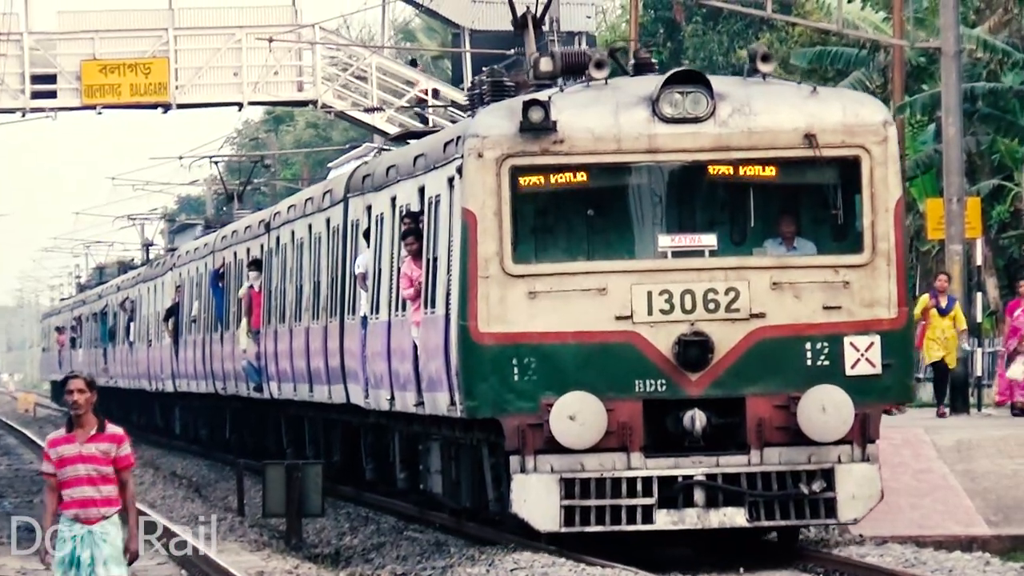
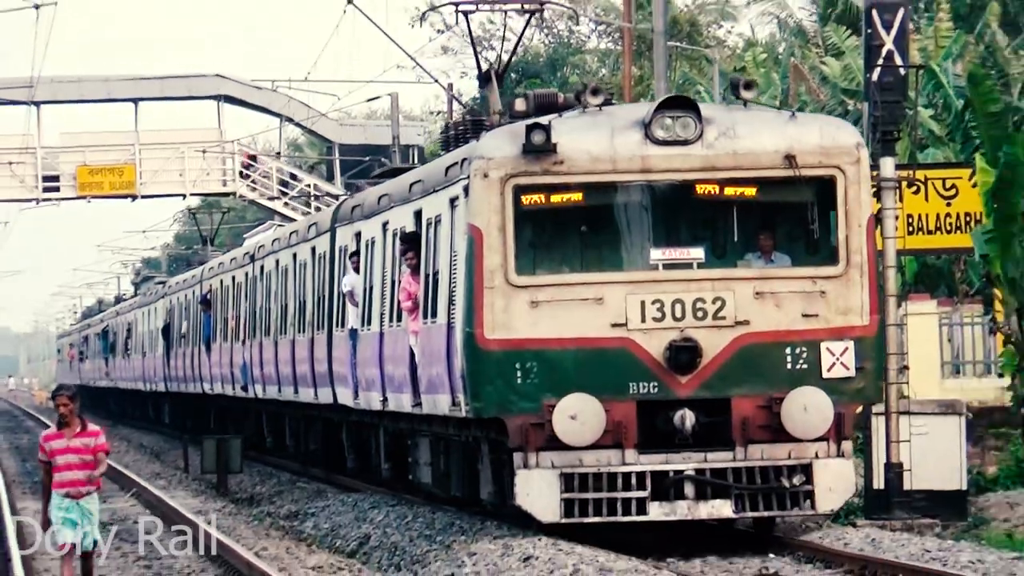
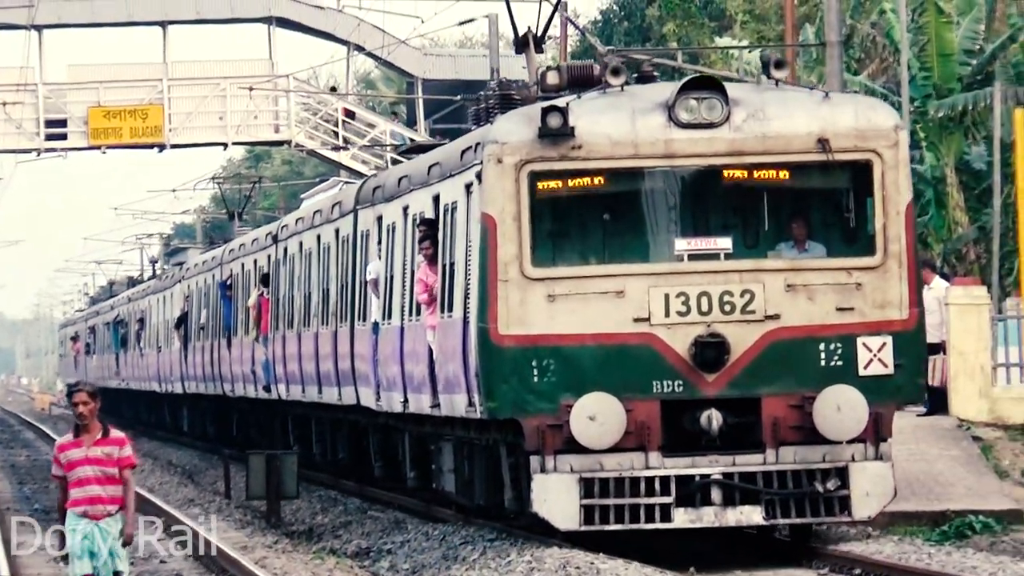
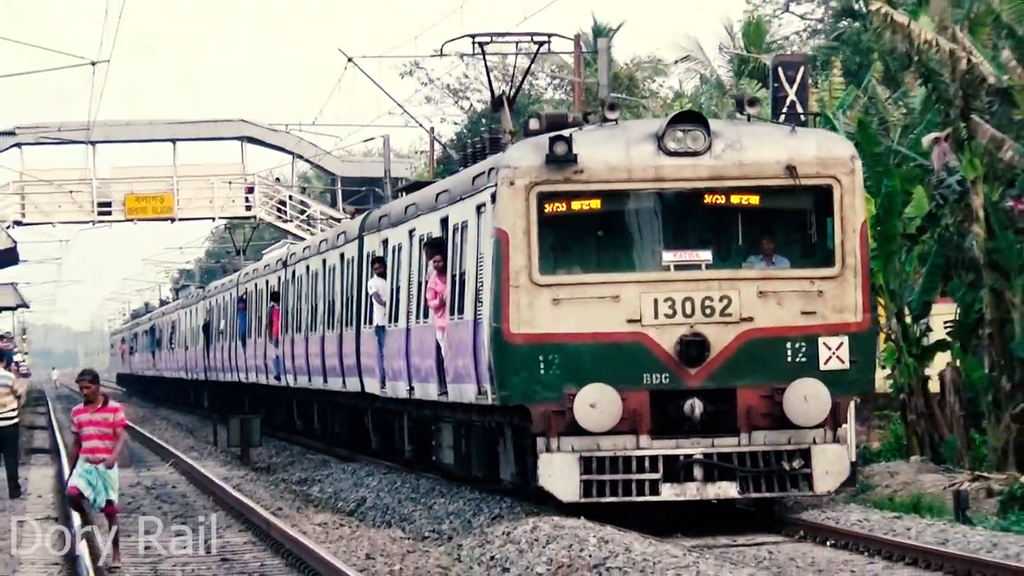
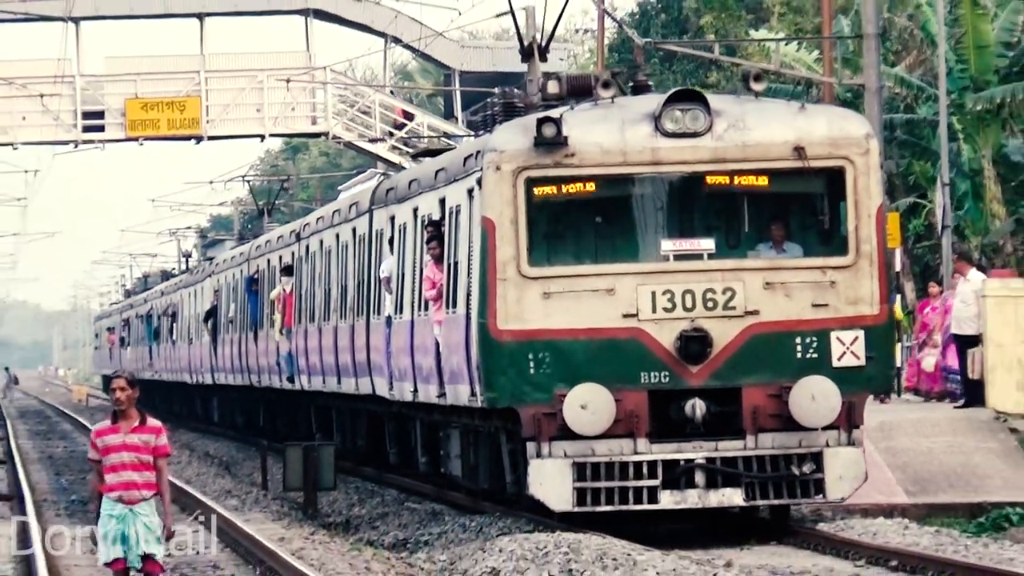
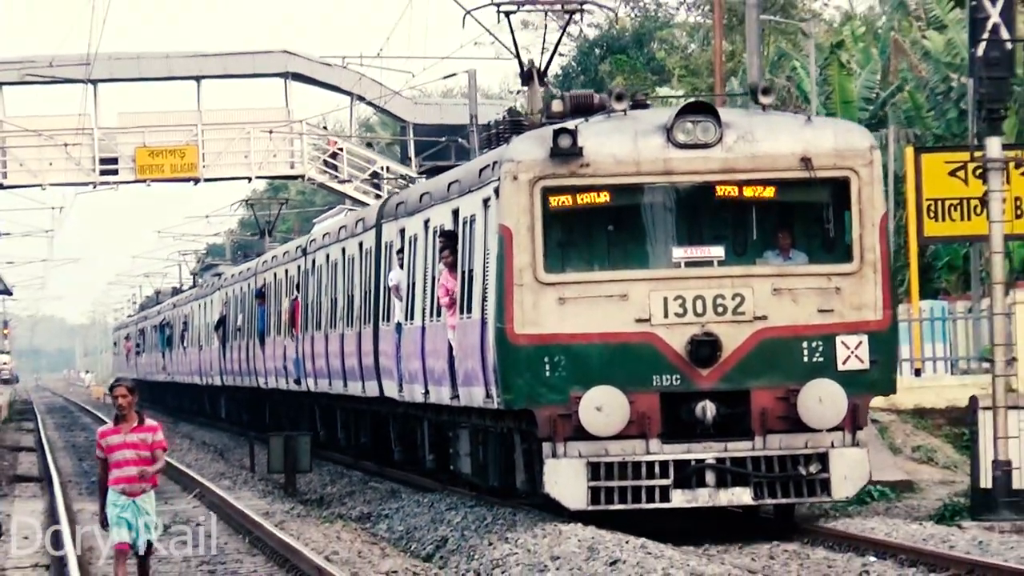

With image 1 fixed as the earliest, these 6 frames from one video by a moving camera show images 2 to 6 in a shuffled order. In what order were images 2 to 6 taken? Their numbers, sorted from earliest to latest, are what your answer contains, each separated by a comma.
5, 3, 6, 2, 4
